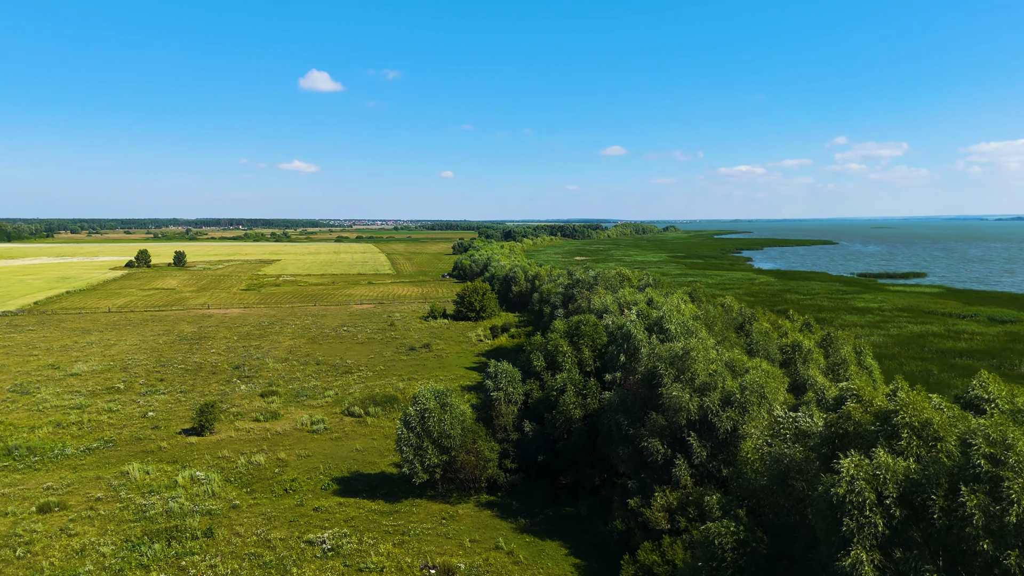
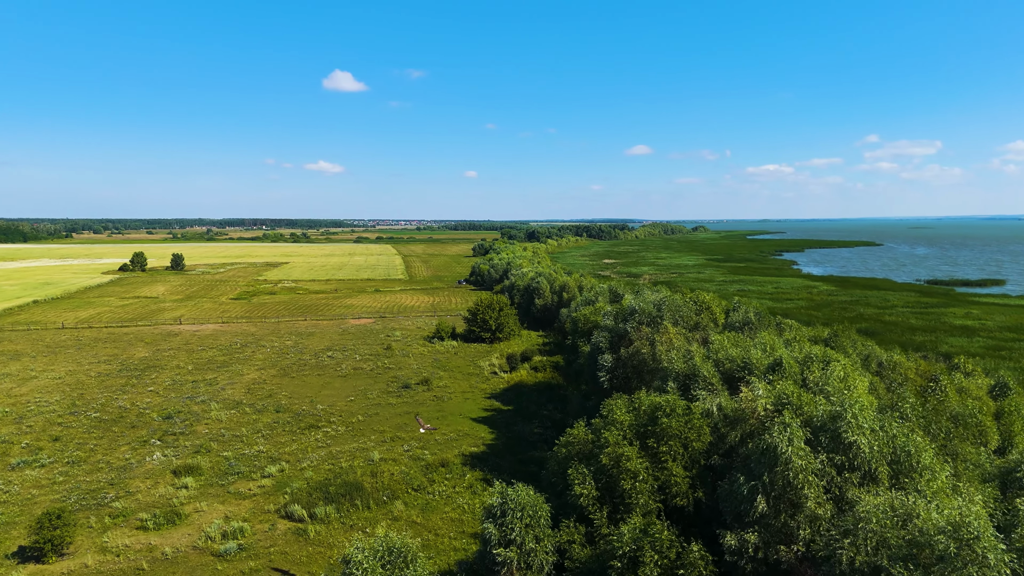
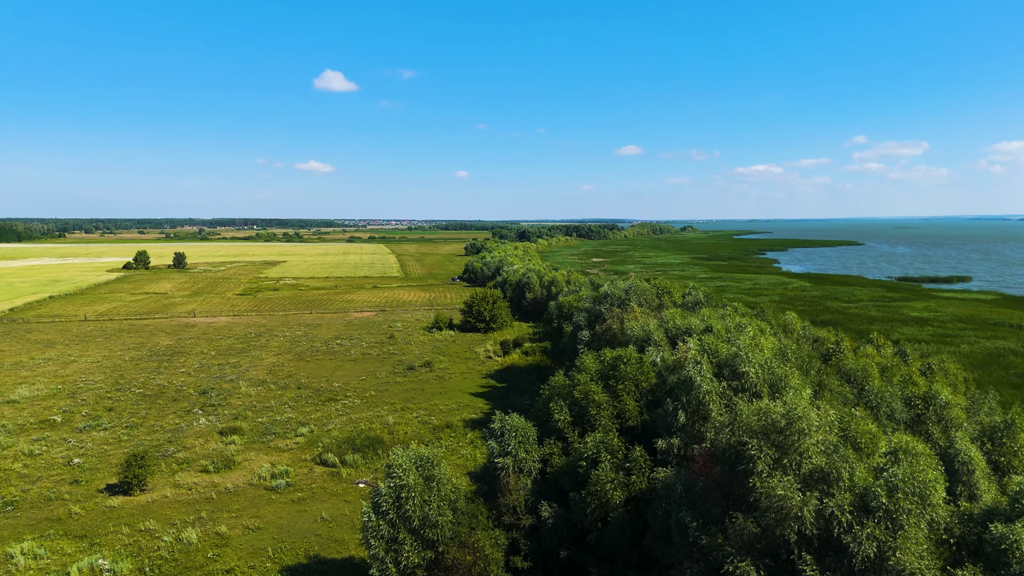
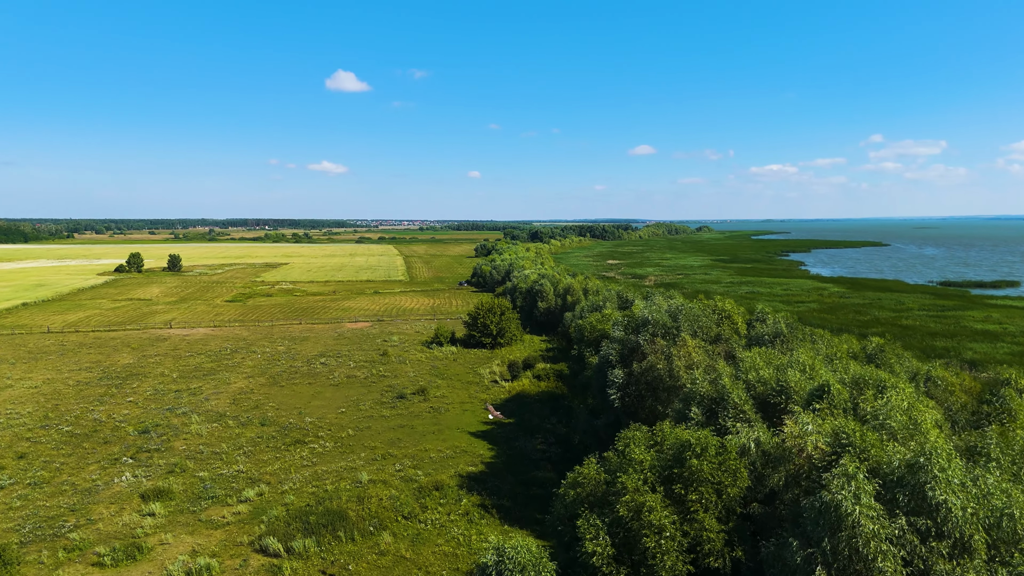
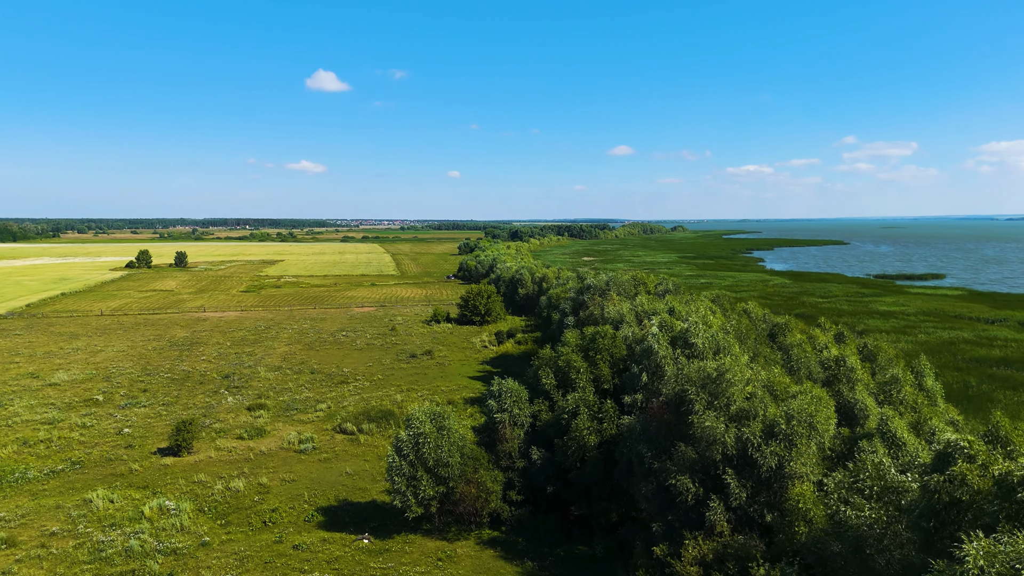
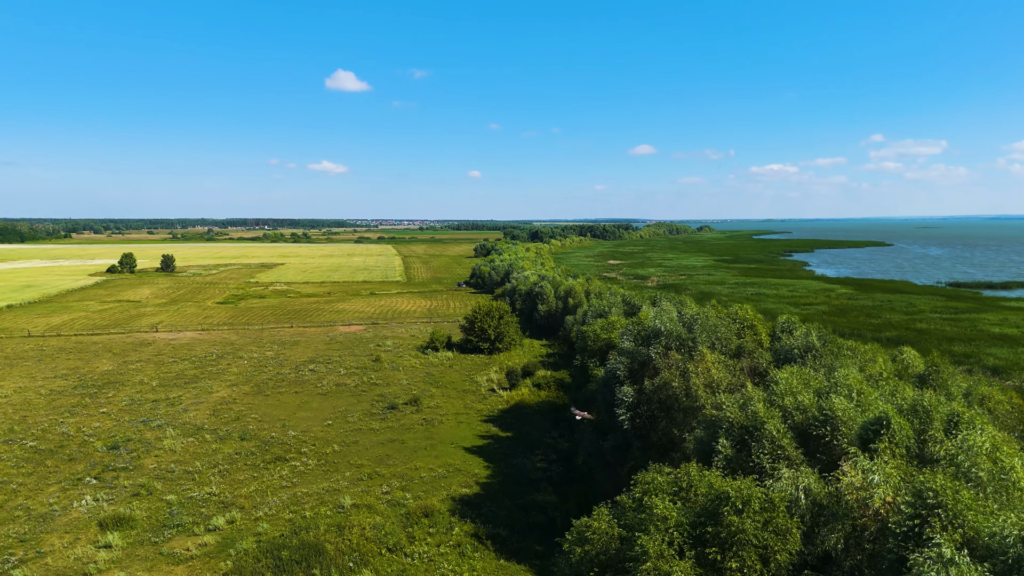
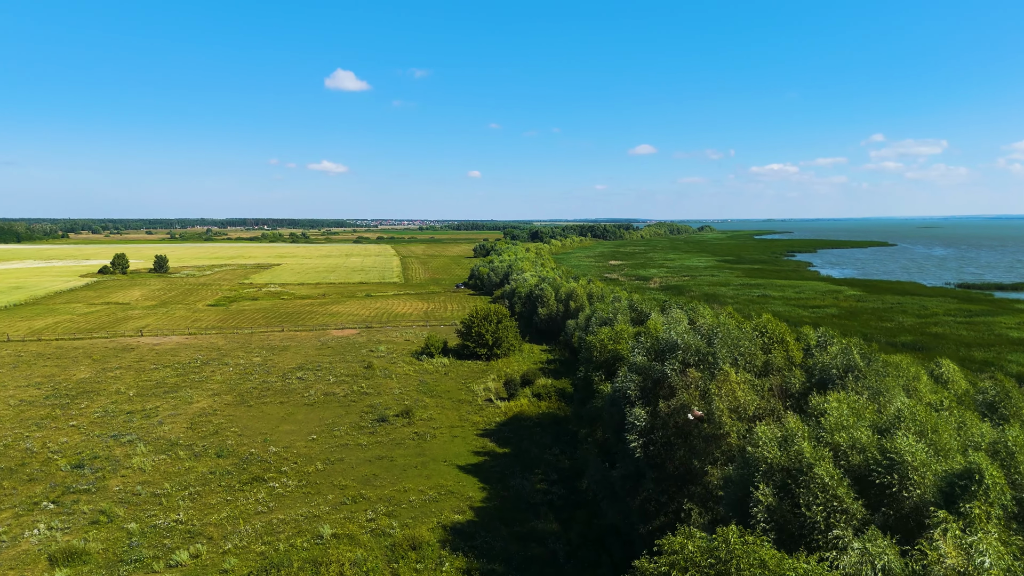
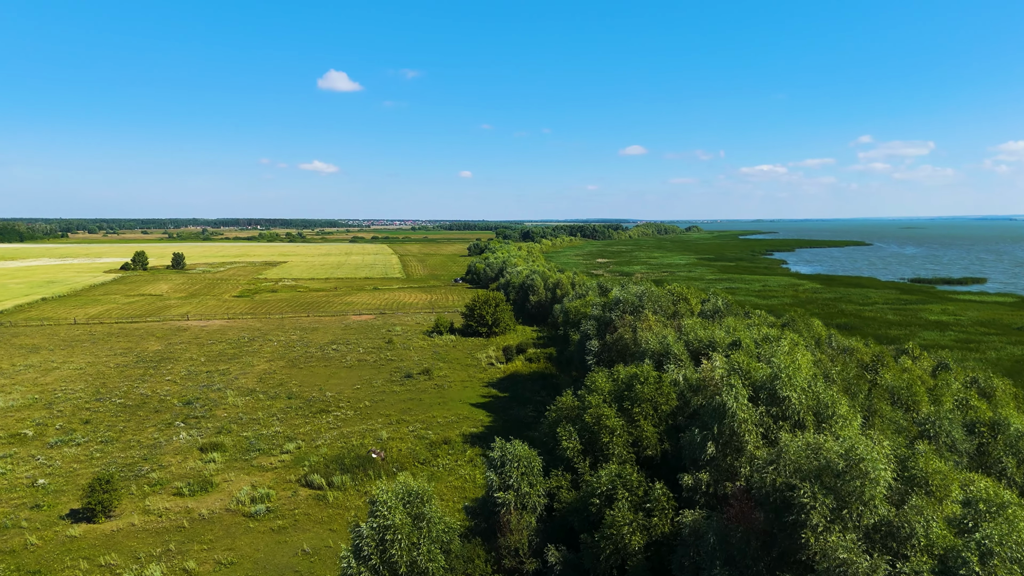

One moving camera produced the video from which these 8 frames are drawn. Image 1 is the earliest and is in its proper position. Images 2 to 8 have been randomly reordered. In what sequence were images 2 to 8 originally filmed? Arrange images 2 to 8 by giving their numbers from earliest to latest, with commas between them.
5, 3, 8, 2, 4, 6, 7
